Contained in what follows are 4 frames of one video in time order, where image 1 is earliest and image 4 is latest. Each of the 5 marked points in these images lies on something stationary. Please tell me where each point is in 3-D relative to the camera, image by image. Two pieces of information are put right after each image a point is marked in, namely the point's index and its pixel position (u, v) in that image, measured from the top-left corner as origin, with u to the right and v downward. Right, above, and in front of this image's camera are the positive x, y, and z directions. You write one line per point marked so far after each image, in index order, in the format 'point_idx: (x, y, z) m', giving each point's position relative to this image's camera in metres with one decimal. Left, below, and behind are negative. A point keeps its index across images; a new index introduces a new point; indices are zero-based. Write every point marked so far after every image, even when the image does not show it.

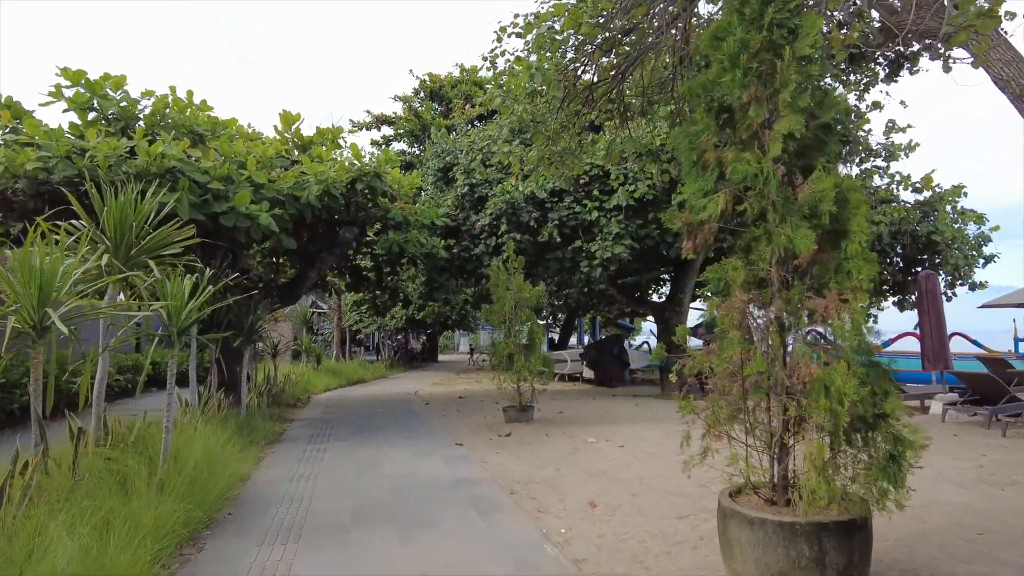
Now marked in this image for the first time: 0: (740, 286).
0: (+1.3, 0.0, +3.7) m
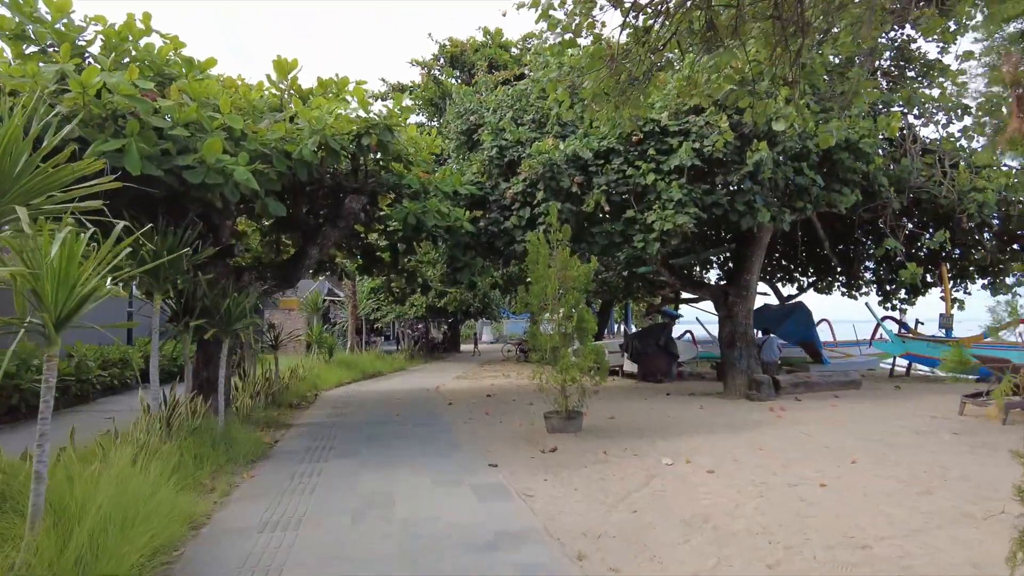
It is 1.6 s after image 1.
0: (+1.6, +0.2, +1.5) m
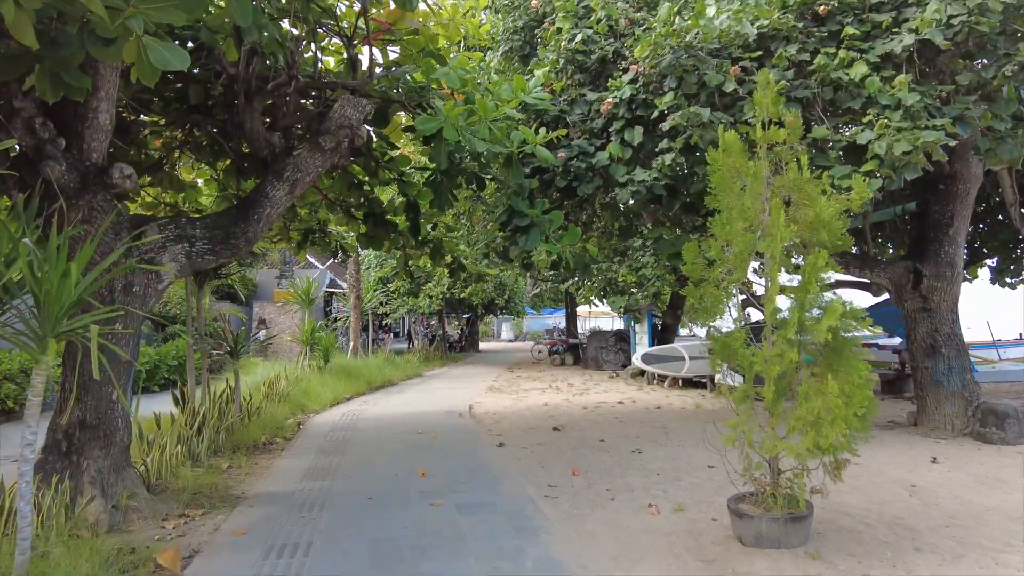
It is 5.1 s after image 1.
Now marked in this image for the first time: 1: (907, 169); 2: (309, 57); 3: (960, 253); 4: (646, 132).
0: (+2.5, +0.4, -2.9) m
1: (+3.6, +1.1, +6.0) m
2: (-2.1, +2.4, +6.7) m
3: (+5.9, +0.5, +8.5) m
4: (+1.4, +1.6, +6.8) m
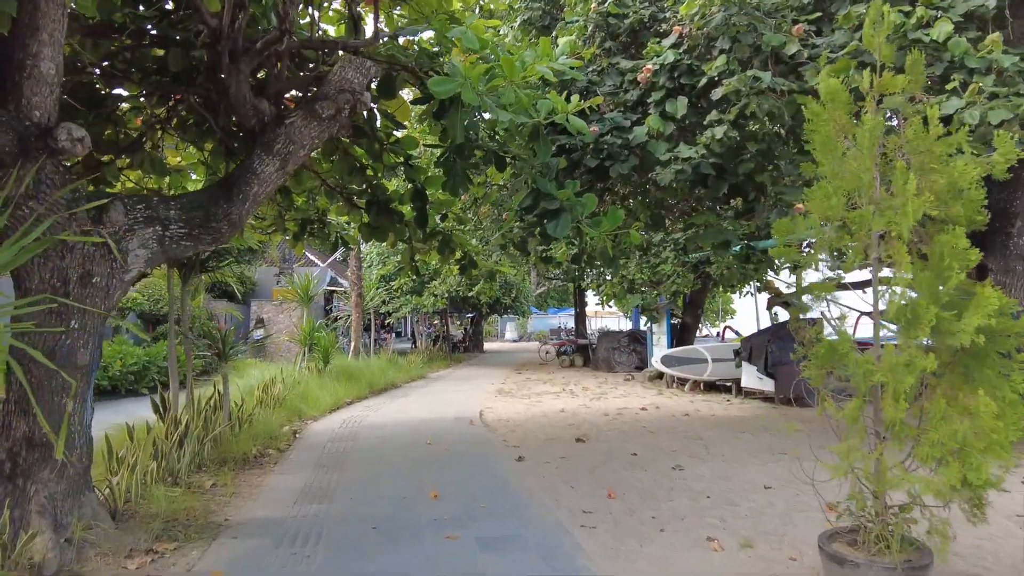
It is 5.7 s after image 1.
0: (+2.7, +0.5, -3.8) m
1: (+3.9, +1.1, +5.1) m
2: (-1.9, +2.5, +5.9) m
3: (+6.1, +0.5, +7.7) m
4: (+1.6, +1.7, +6.0) m
